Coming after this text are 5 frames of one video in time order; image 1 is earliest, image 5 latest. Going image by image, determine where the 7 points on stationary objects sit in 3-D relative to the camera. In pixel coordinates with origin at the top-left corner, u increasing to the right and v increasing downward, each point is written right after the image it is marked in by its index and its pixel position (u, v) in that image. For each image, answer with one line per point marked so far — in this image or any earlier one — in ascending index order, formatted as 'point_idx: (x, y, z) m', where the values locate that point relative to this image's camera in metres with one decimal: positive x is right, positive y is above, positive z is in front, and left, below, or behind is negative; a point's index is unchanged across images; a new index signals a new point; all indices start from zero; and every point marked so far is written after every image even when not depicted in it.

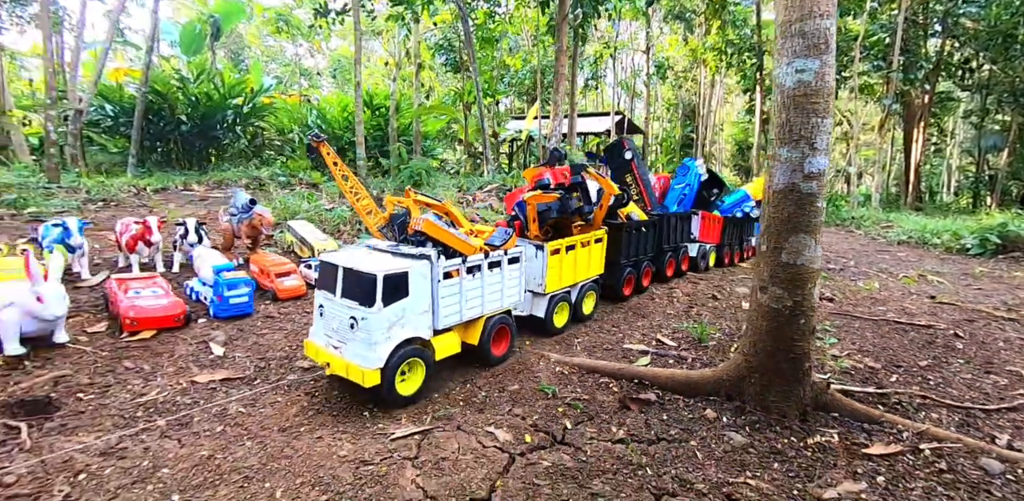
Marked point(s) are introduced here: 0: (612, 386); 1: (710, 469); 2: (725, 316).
0: (+0.5, -0.6, +2.3) m
1: (+0.7, -0.8, +1.8) m
2: (+1.4, -0.4, +3.2) m
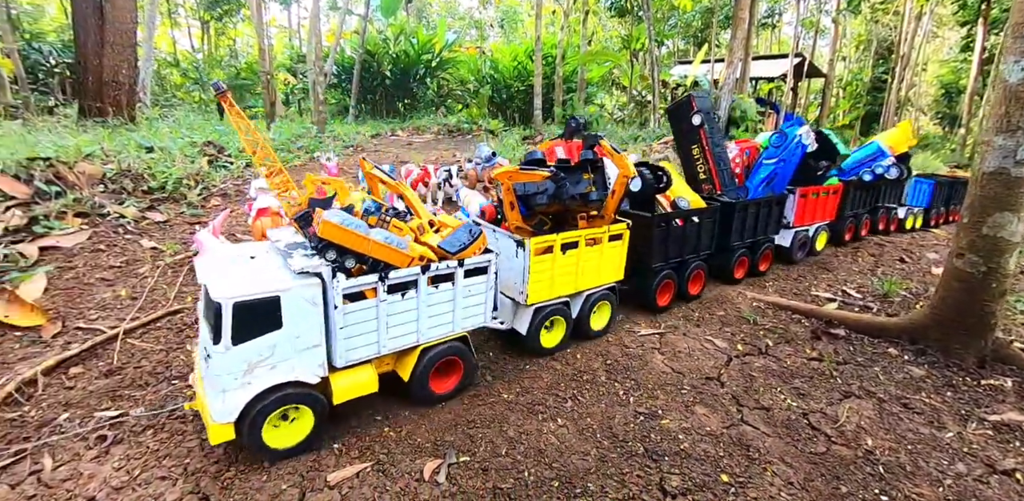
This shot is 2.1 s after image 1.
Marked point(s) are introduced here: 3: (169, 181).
0: (+1.7, -0.4, +2.9) m
1: (+1.8, -0.6, +2.3) m
2: (+2.8, -0.2, +3.5) m
3: (-2.8, +0.6, +4.1) m
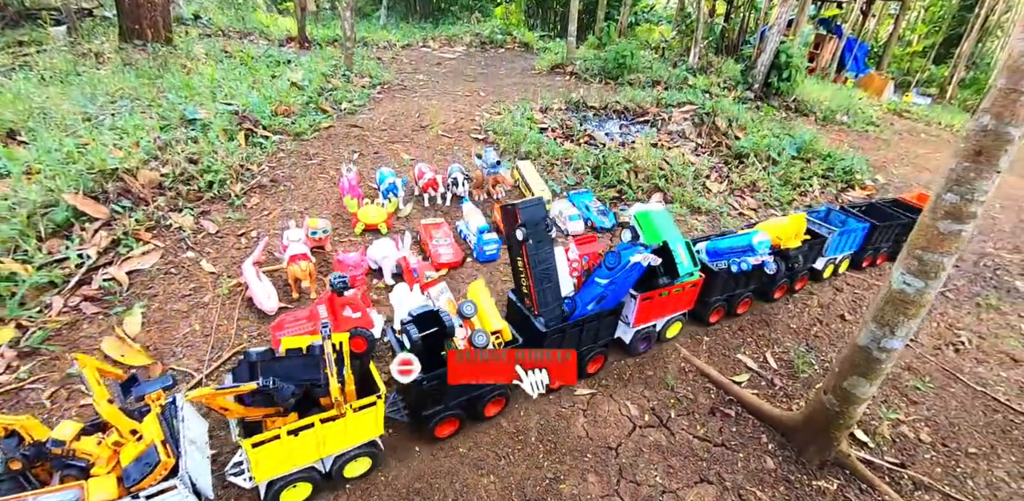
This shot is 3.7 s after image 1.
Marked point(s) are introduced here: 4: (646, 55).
0: (+1.5, -1.0, +3.7) m
1: (+1.4, -1.4, +3.2) m
2: (+2.6, -0.8, +4.1) m
3: (-2.8, +0.7, +4.8) m
4: (+2.9, +4.2, +10.8) m
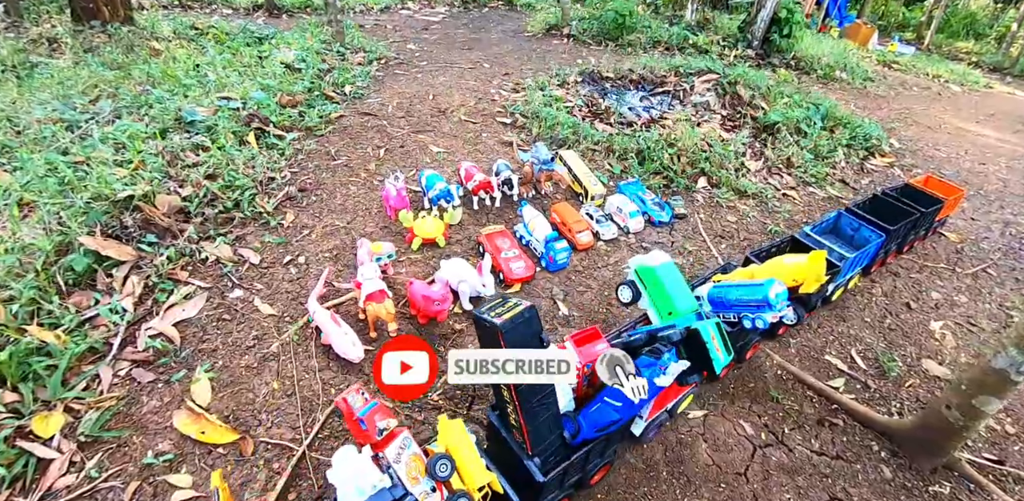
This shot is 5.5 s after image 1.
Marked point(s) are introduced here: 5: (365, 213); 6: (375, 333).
0: (+2.2, -1.1, +3.7) m
1: (+2.3, -1.5, +3.2) m
2: (+3.3, -0.7, +4.2) m
3: (-2.3, +0.4, +4.2) m
4: (+2.6, +4.9, +10.3) m
5: (-1.3, +0.3, +4.5) m
6: (-1.0, -0.6, +3.5) m
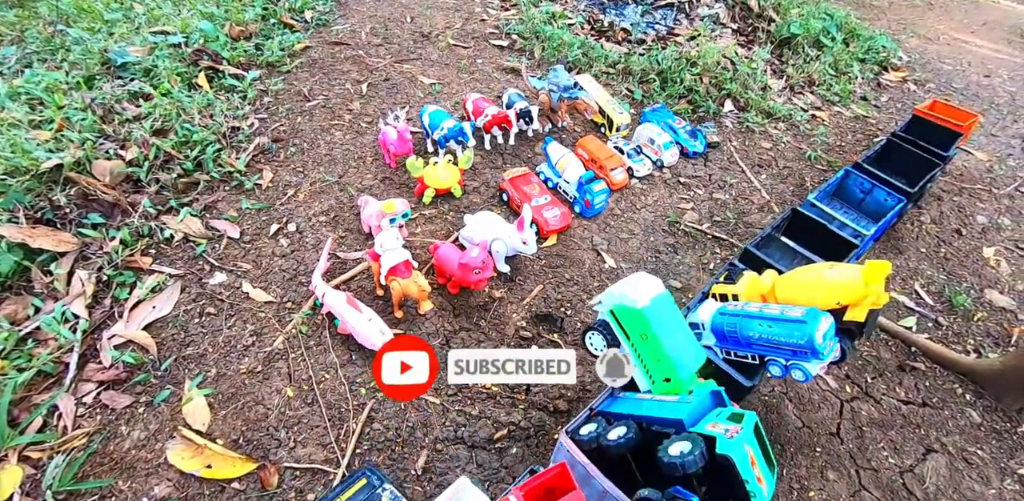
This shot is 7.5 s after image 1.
0: (+2.5, -0.6, +3.3) m
1: (+2.7, -1.1, +2.9) m
2: (+3.6, -0.1, +3.8) m
3: (-2.1, +0.6, +3.3) m
4: (+2.1, +6.1, +9.1) m
5: (-1.1, +0.6, +3.7) m
6: (-0.6, -0.4, +2.9) m
